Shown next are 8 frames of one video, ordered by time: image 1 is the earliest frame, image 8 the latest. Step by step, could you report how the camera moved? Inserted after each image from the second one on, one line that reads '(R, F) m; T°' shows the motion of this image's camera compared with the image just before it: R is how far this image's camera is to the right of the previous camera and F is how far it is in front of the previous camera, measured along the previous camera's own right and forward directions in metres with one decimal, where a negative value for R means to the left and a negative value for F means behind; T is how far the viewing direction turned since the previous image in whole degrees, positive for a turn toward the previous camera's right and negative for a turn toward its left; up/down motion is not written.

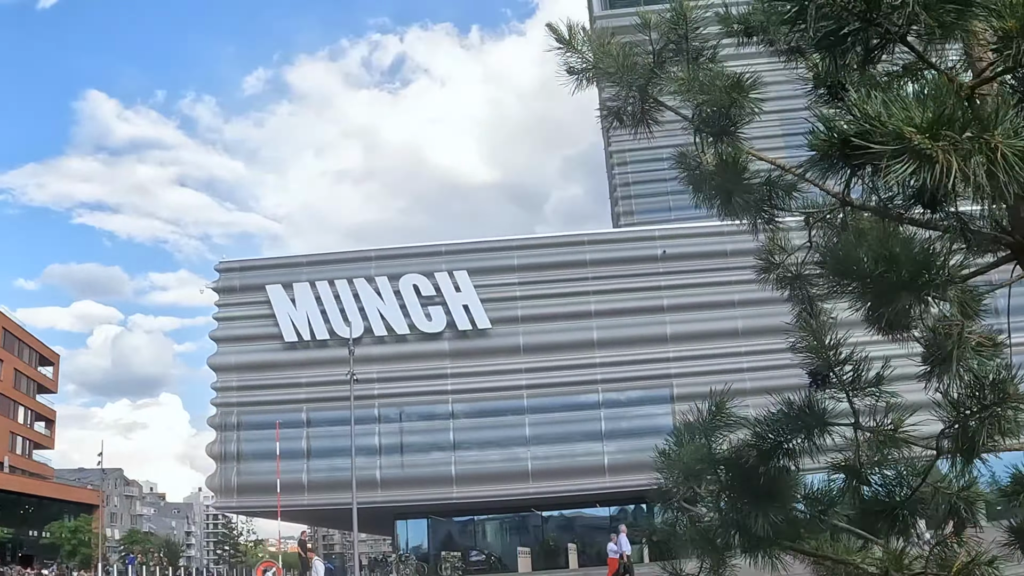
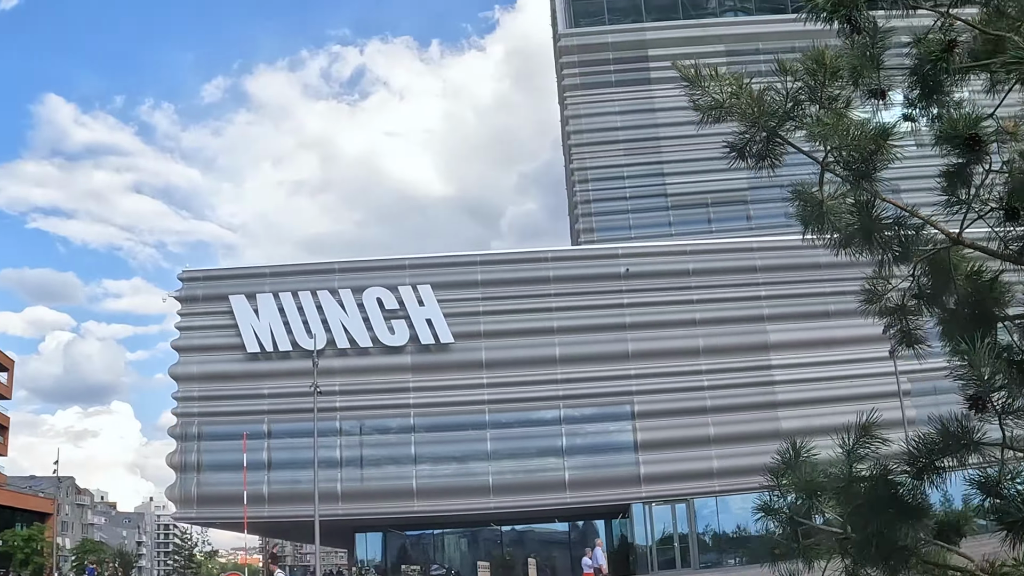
(-0.3, -0.2) m; +3°
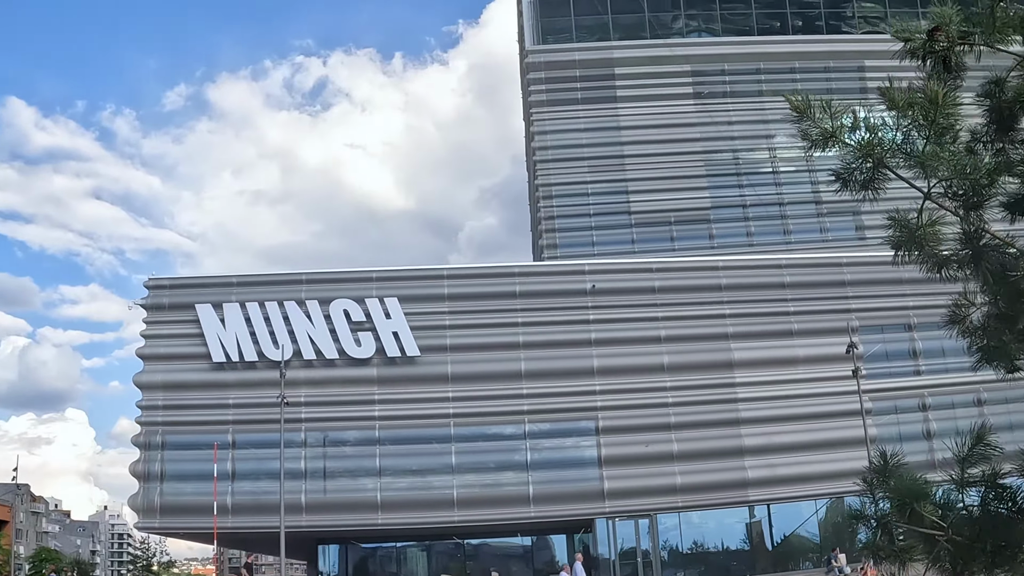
(-0.3, -0.1) m; +3°
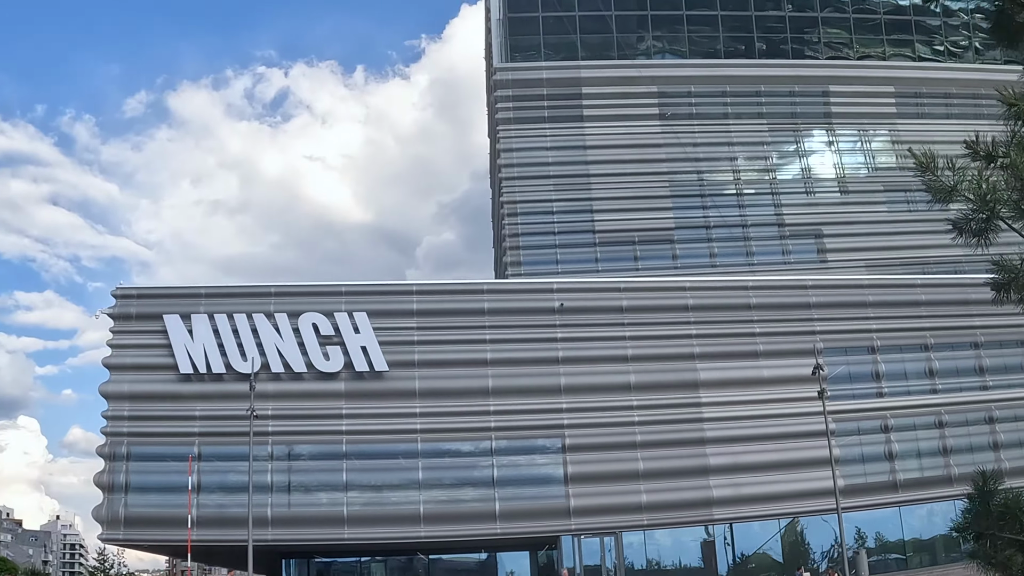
(-0.4, -0.1) m; +3°
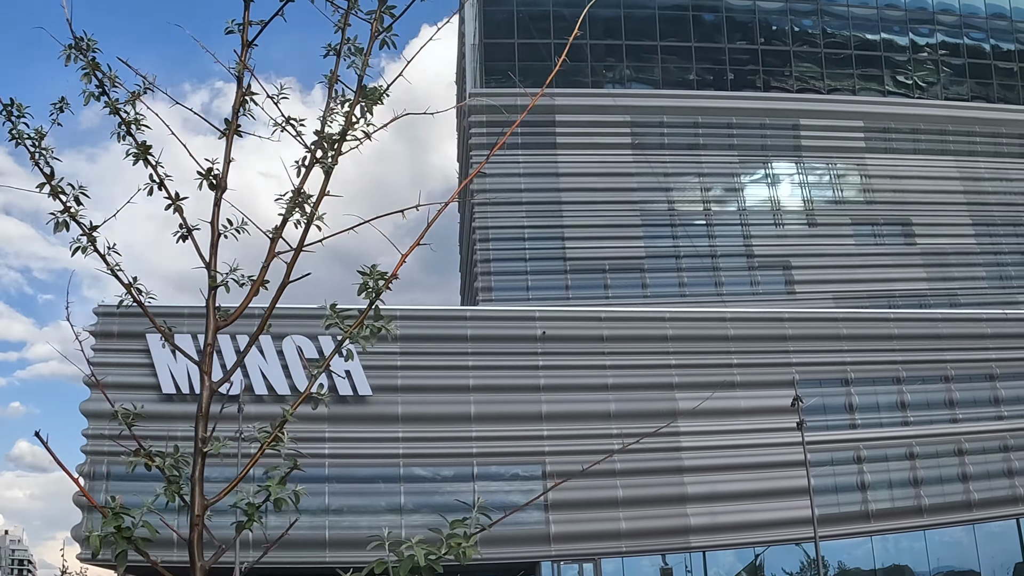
(-0.9, -0.3) m; +3°
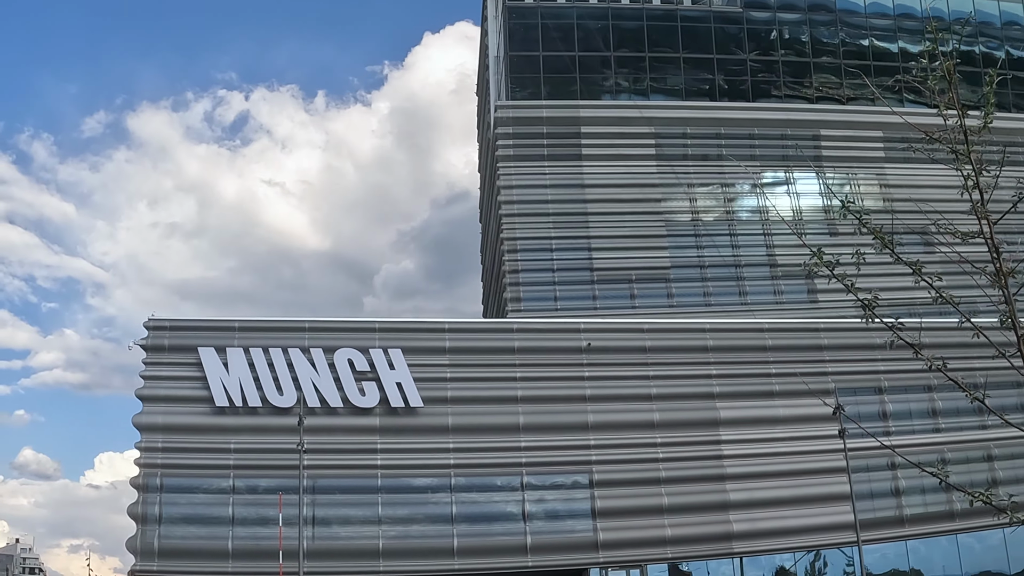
(-1.5, -0.7) m; 0°
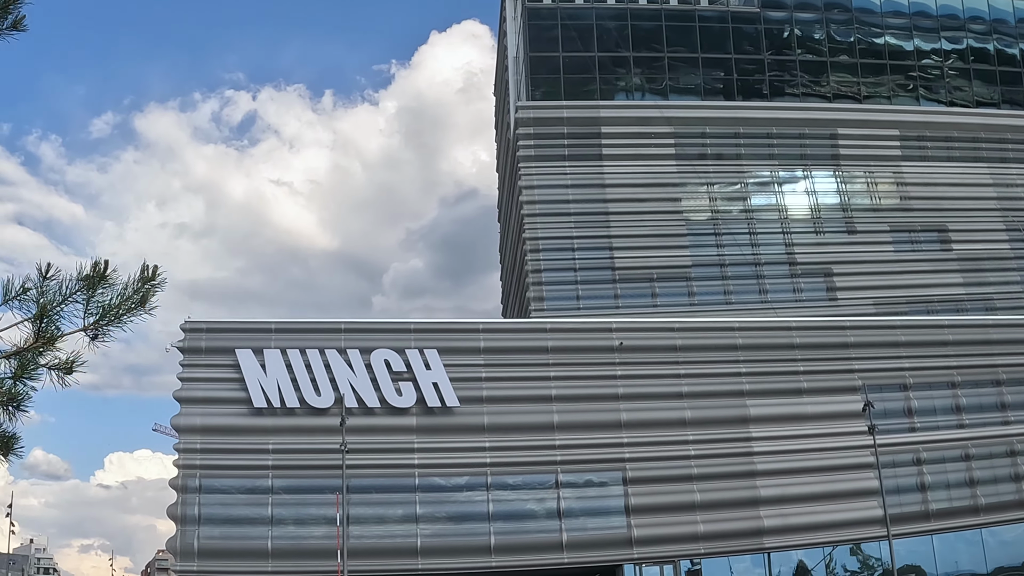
(-0.9, -0.5) m; 0°
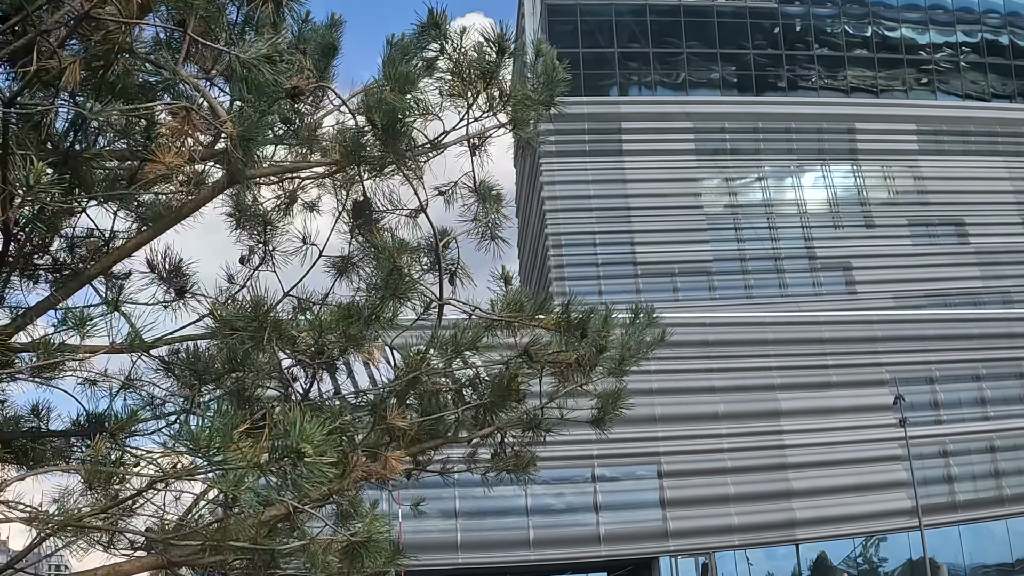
(-1.1, -0.5) m; 0°
